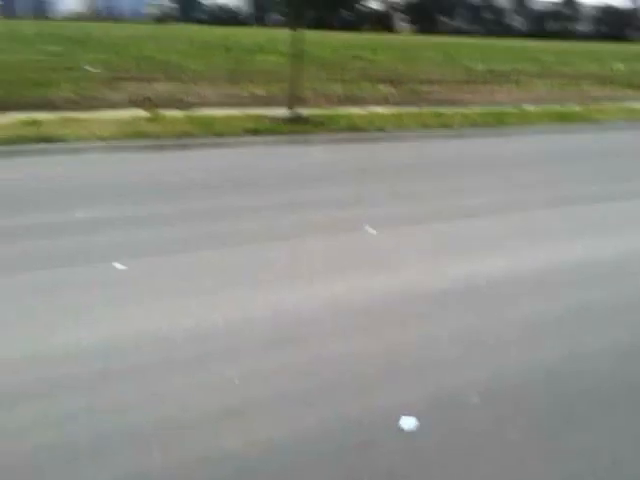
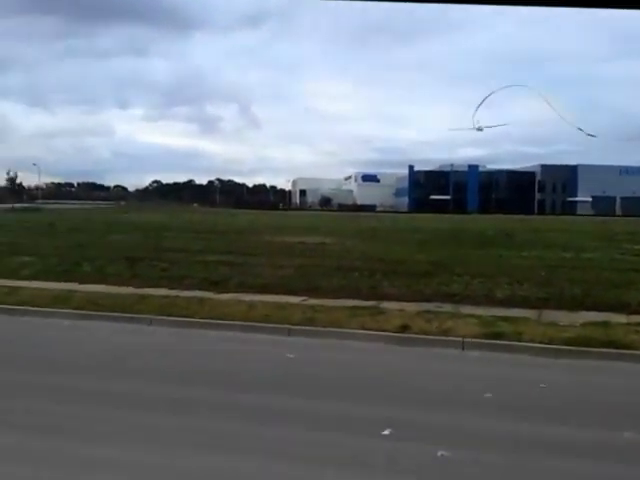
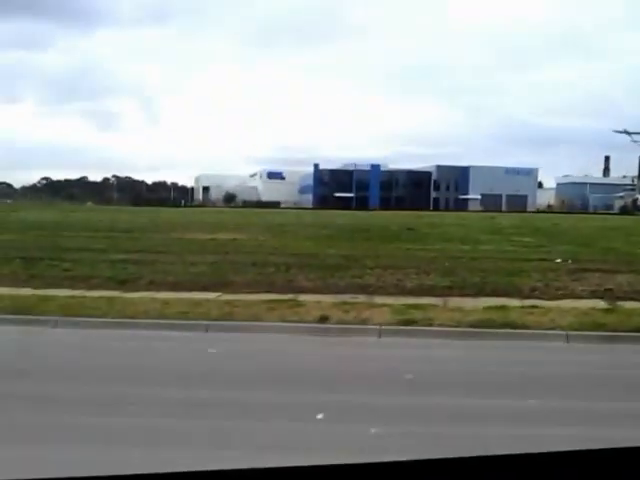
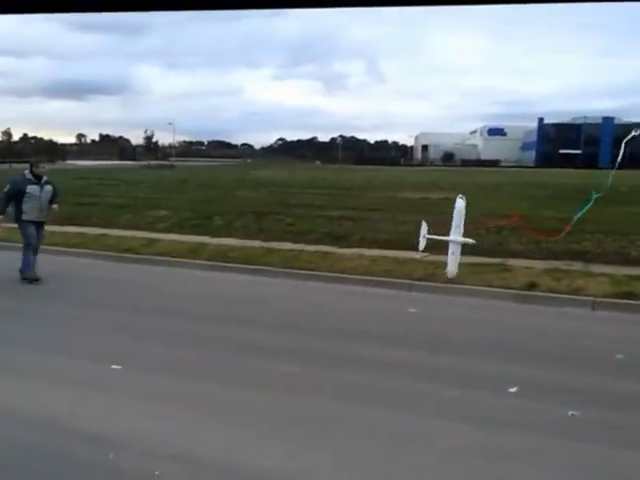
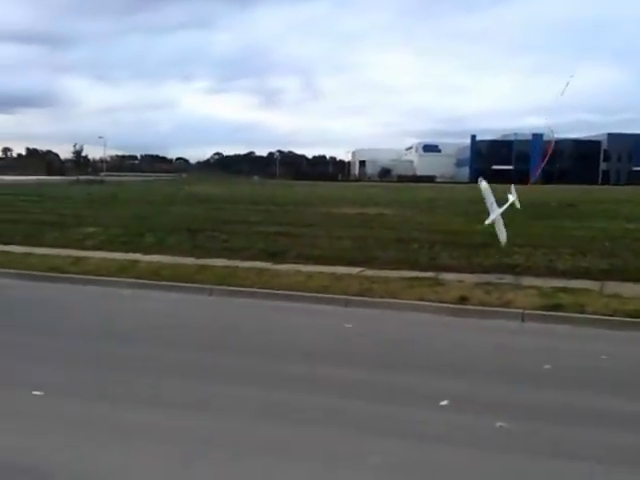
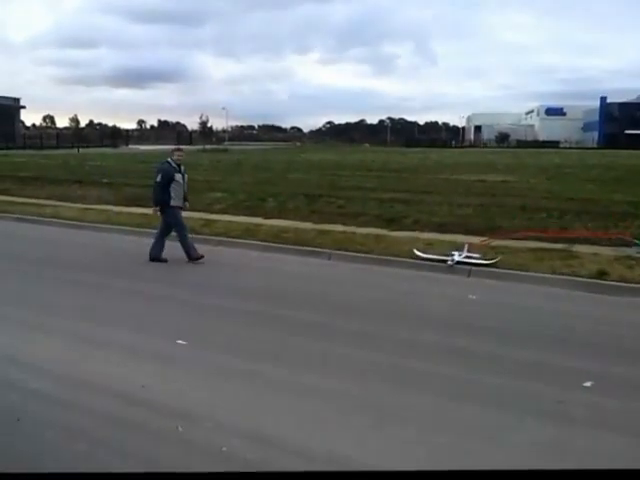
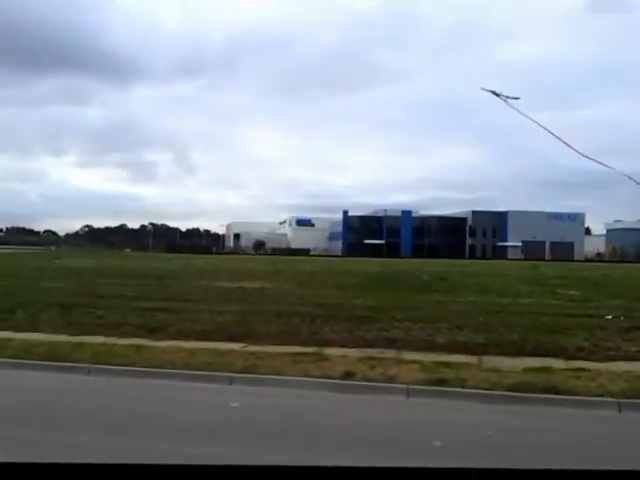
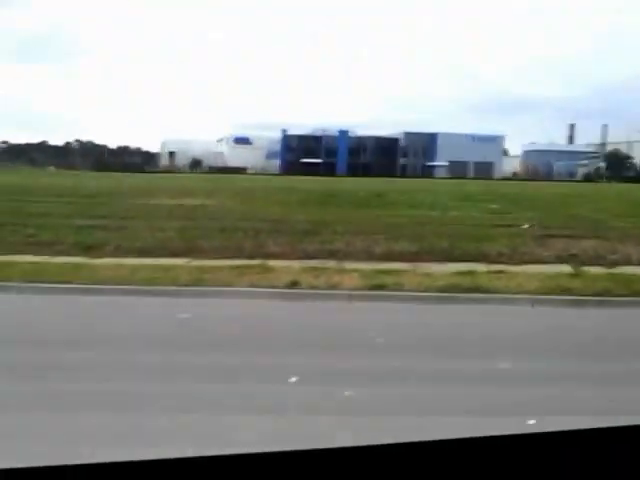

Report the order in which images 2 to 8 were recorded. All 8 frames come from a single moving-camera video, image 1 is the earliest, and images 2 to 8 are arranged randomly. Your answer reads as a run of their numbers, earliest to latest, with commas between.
8, 3, 7, 2, 5, 4, 6
